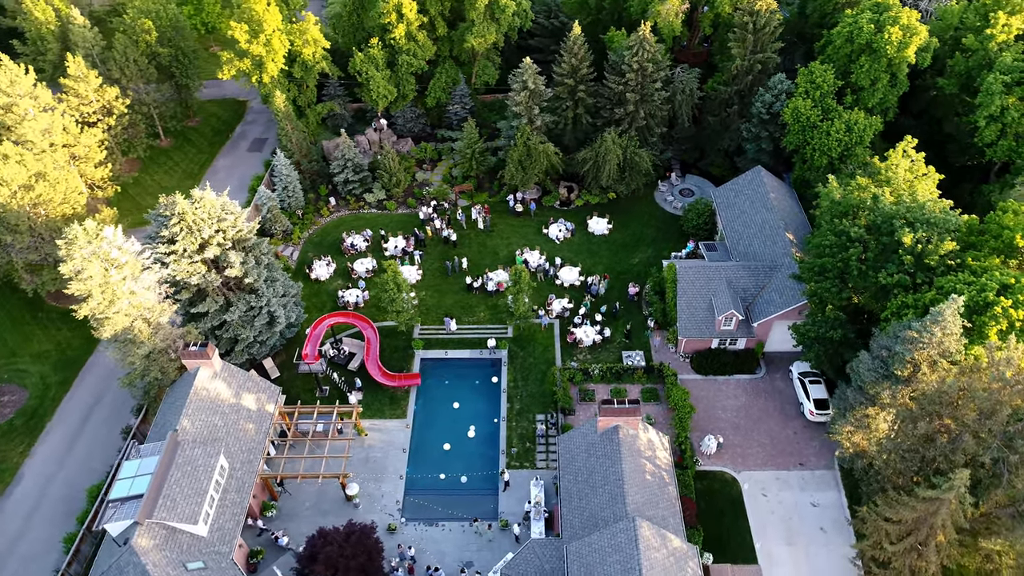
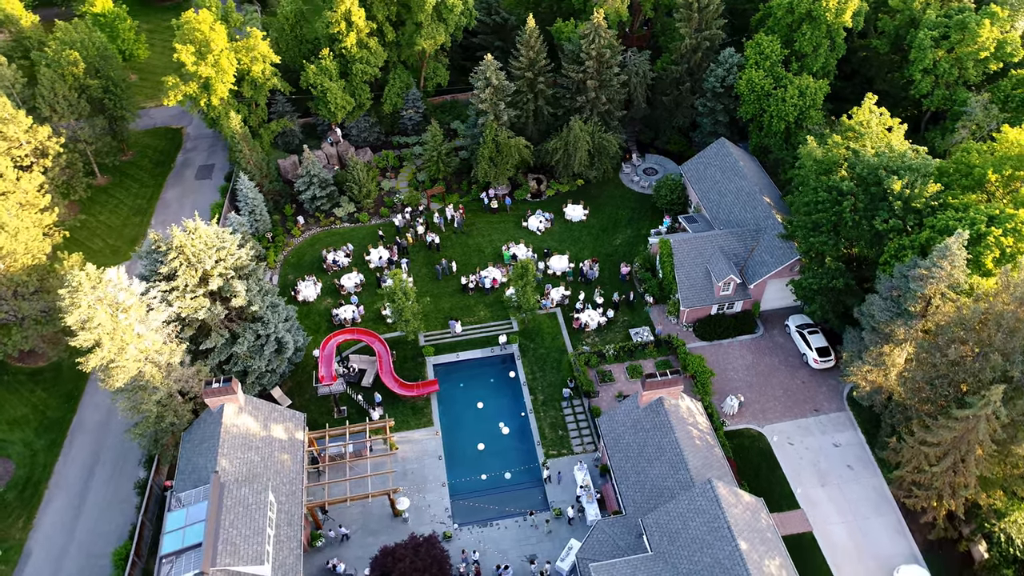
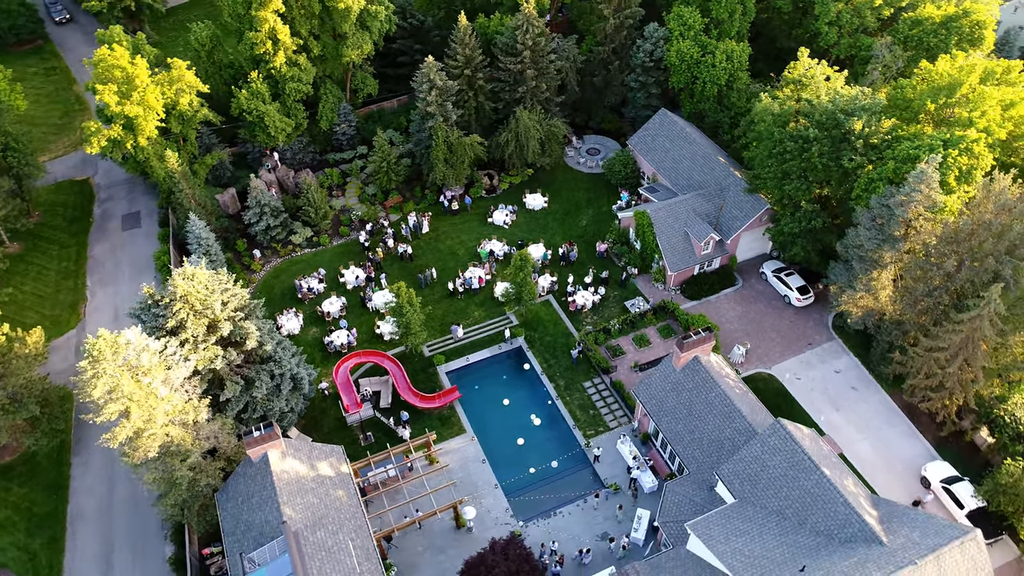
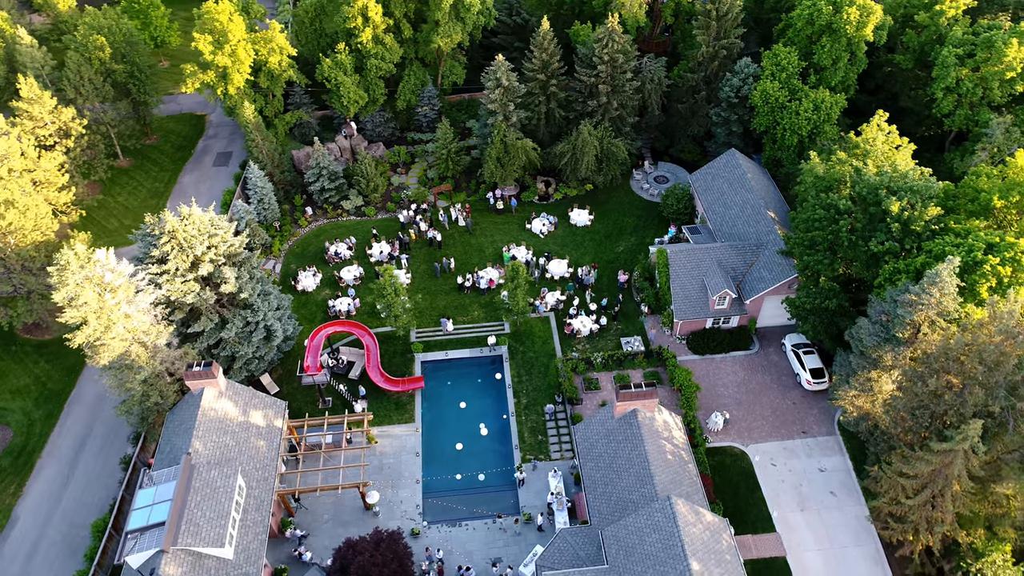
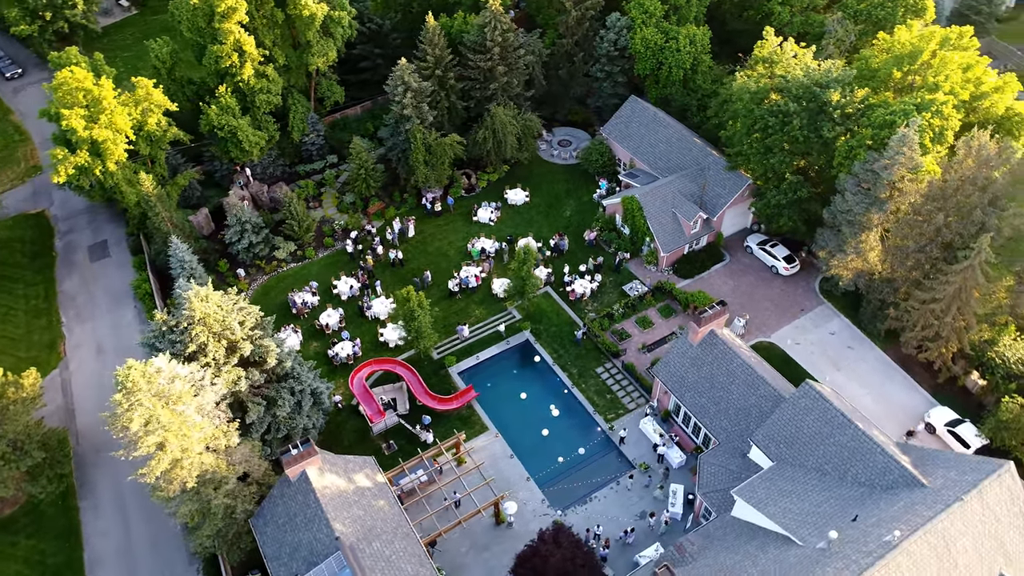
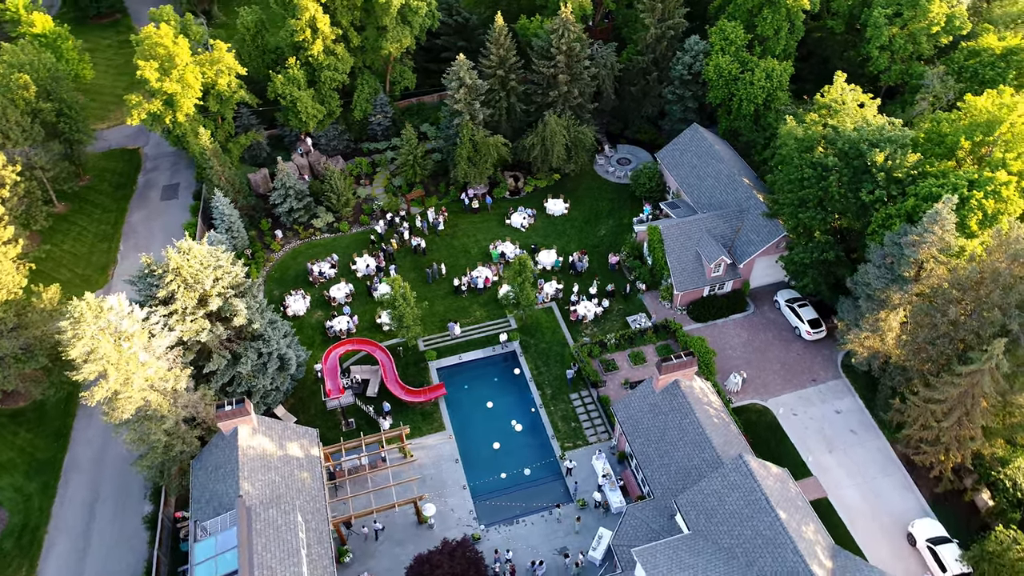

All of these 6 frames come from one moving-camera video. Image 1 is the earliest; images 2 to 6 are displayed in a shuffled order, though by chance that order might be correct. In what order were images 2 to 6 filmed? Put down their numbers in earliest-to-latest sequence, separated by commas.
4, 2, 6, 3, 5
